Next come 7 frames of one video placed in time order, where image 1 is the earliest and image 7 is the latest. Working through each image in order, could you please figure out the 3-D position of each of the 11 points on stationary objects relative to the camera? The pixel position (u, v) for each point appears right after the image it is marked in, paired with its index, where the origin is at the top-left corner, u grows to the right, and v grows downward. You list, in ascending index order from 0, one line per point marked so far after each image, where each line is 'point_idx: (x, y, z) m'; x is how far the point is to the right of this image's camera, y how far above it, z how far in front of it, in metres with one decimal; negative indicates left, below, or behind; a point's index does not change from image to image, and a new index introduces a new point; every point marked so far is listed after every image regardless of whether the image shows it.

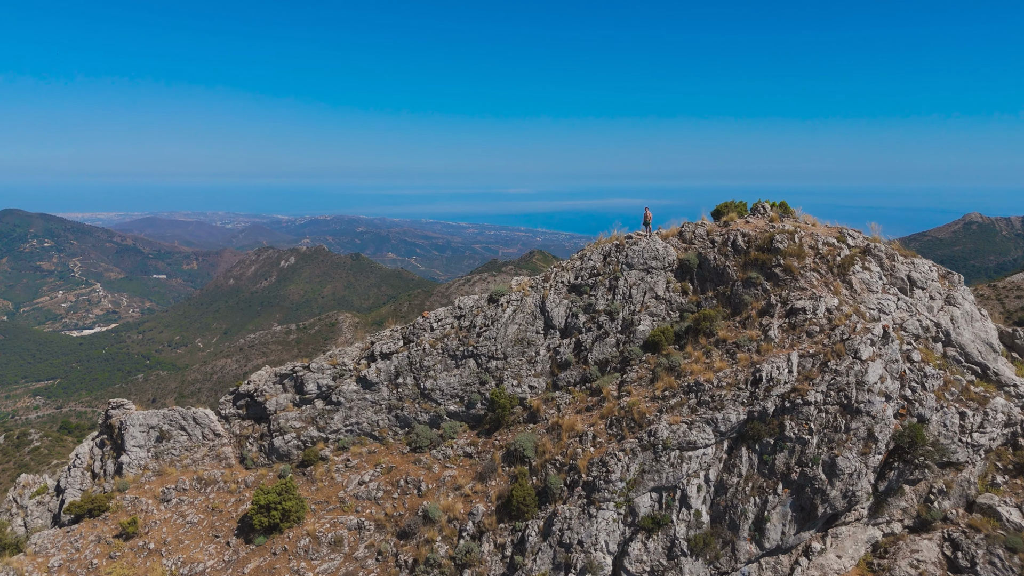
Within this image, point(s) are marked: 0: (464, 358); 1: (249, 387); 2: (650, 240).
0: (-2.0, -2.9, +18.0) m
1: (-11.6, -4.4, +19.5) m
2: (+5.5, +1.9, +17.5) m
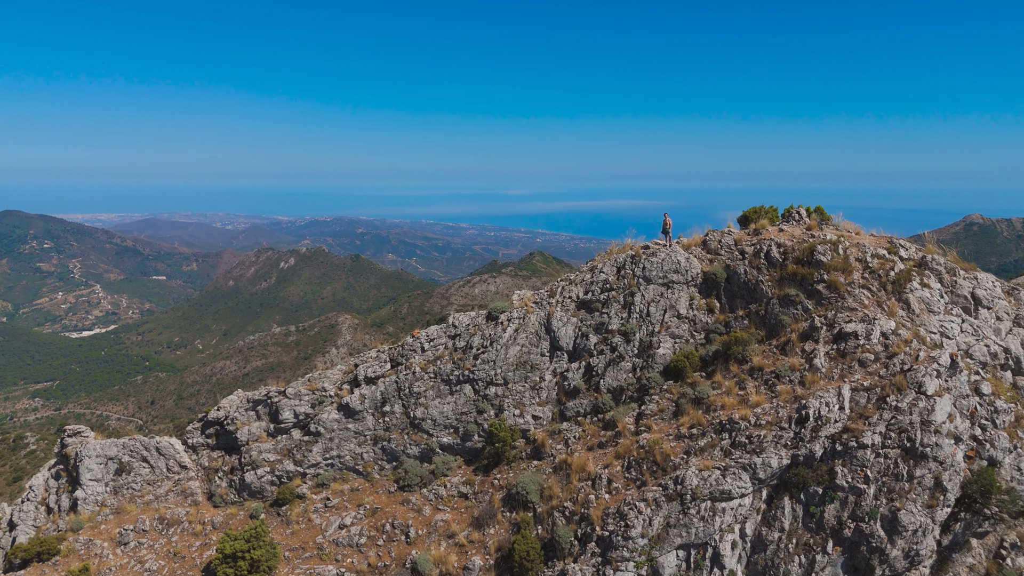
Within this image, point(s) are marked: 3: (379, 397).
0: (-1.9, -3.5, +15.9) m
1: (-11.5, -4.9, +17.4) m
2: (+5.5, +1.3, +15.4) m
3: (-4.9, -4.0, +16.3) m
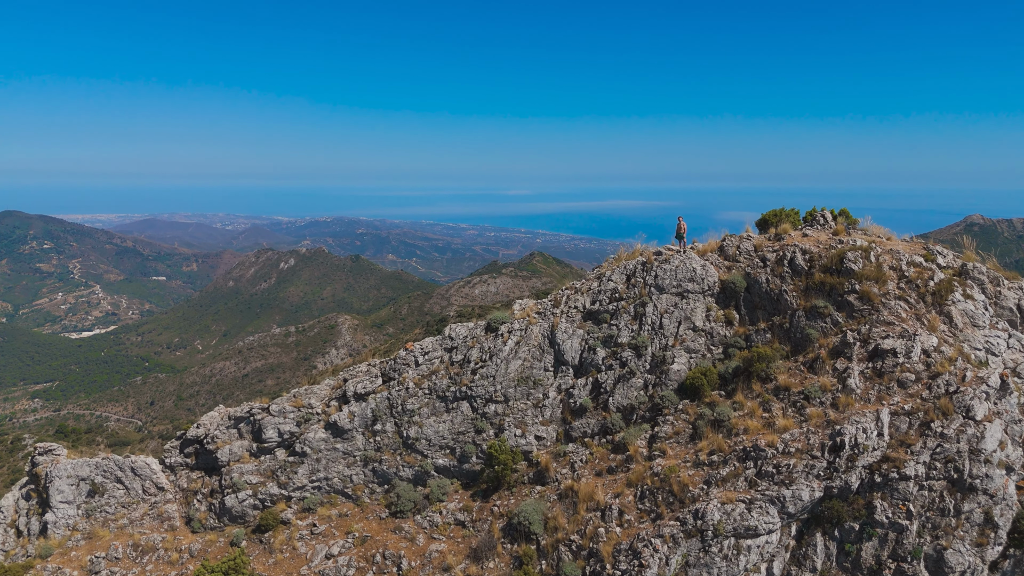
0: (-1.9, -3.8, +14.7) m
1: (-11.5, -5.3, +16.2) m
2: (+5.5, +1.0, +14.2) m
3: (-4.9, -4.3, +15.1) m
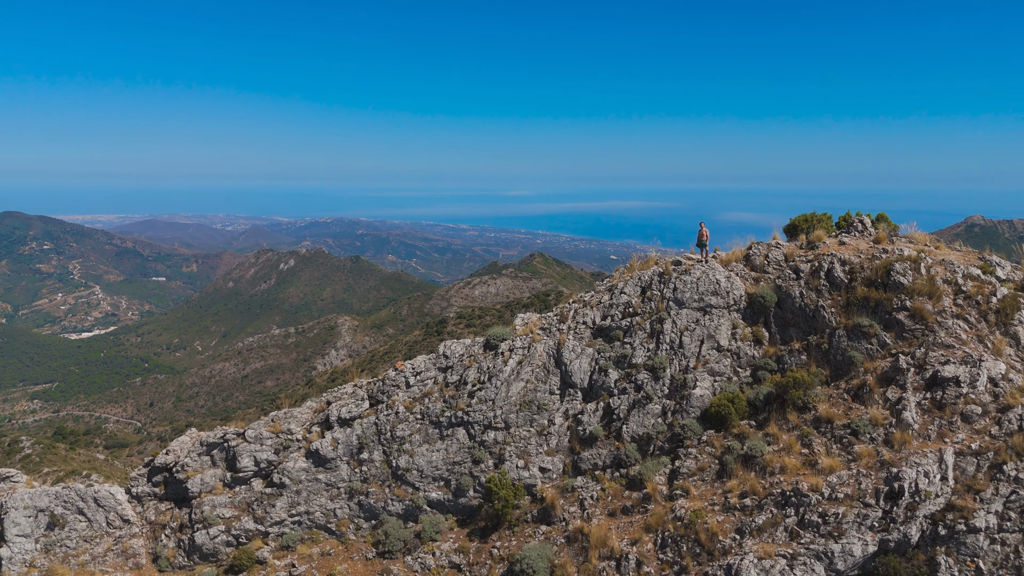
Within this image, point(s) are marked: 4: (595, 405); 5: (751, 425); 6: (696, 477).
0: (-1.8, -4.2, +13.2) m
1: (-11.4, -5.7, +14.7) m
2: (+5.6, +0.6, +12.7) m
3: (-4.8, -4.7, +13.6) m
4: (+2.4, -3.3, +12.6) m
5: (+6.0, -3.4, +11.2) m
6: (+4.5, -4.6, +10.9) m
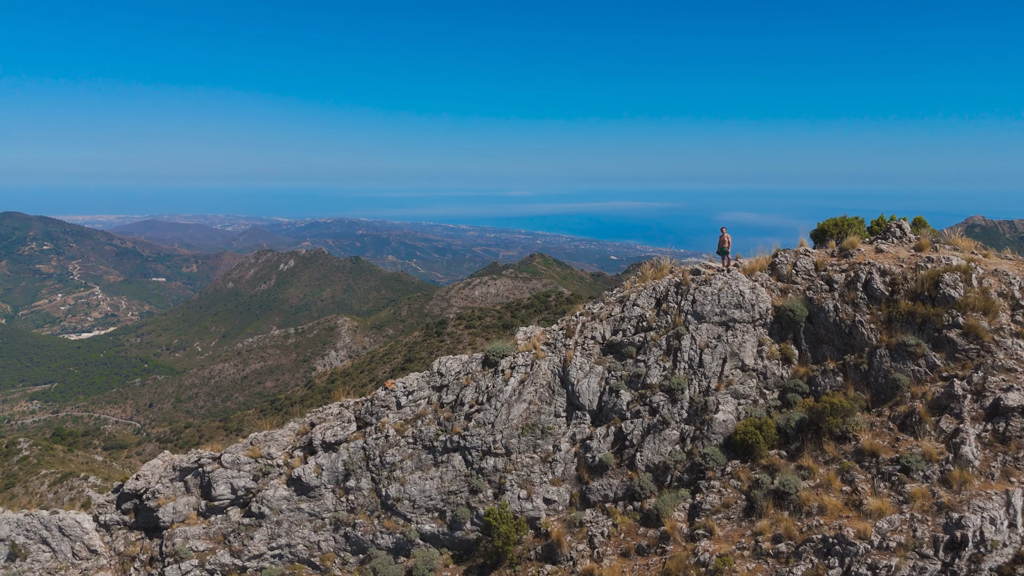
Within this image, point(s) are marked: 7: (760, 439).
0: (-1.8, -4.5, +12.0) m
1: (-11.4, -6.0, +13.5) m
2: (+5.6, +0.3, +11.5) m
3: (-4.8, -5.0, +12.4) m
4: (+2.4, -3.6, +11.4) m
5: (+6.0, -3.7, +10.0) m
6: (+4.6, -4.9, +9.7) m
7: (+5.6, -3.4, +10.1) m
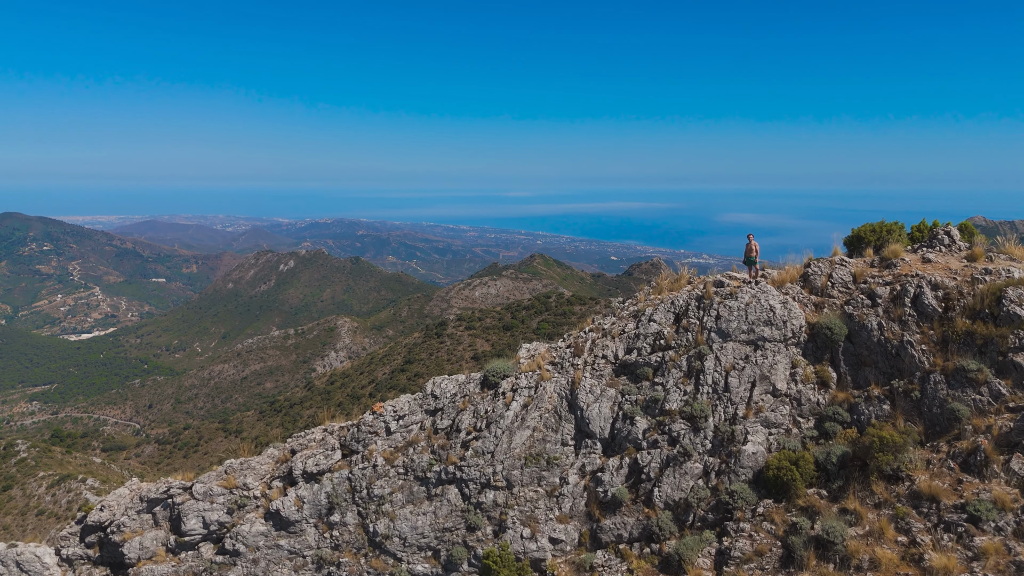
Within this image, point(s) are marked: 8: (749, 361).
0: (-1.7, -4.8, +10.8) m
1: (-11.4, -6.3, +12.3) m
2: (+5.7, -0.1, +10.3) m
3: (-4.7, -5.3, +11.2) m
4: (+2.4, -4.0, +10.2) m
5: (+6.1, -4.1, +8.7) m
6: (+4.6, -5.3, +8.5) m
7: (+5.6, -3.7, +8.8) m
8: (+5.3, -1.6, +9.9) m
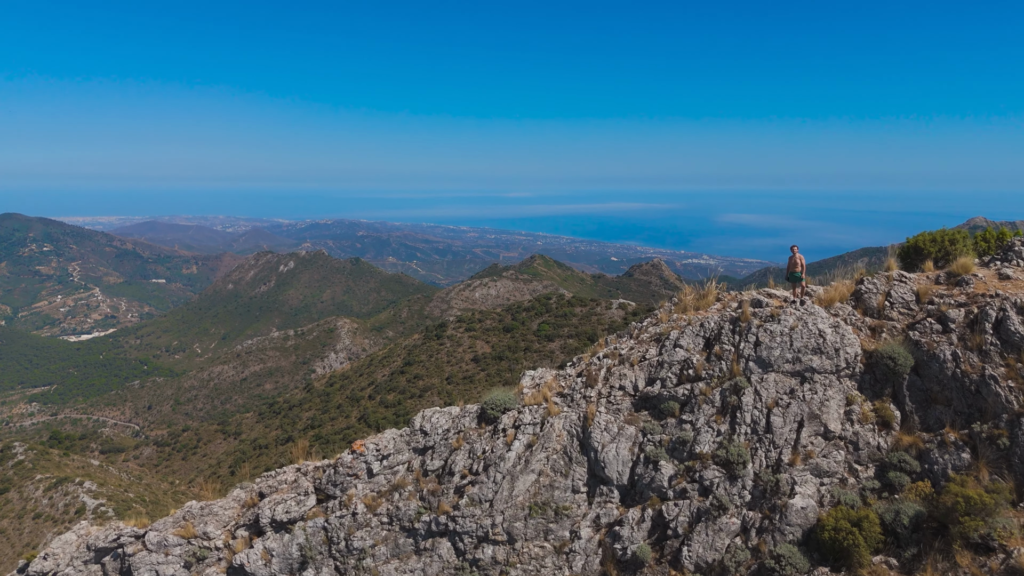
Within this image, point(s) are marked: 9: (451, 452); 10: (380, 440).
0: (-1.7, -5.2, +9.2) m
1: (-11.3, -6.7, +10.8) m
2: (+5.7, -0.5, +8.8) m
3: (-4.7, -5.7, +9.6) m
4: (+2.5, -4.4, +8.6) m
5: (+6.1, -4.5, +7.2) m
6: (+4.6, -5.7, +6.9) m
7: (+5.7, -4.1, +7.3) m
8: (+5.3, -2.0, +8.3) m
9: (-1.3, -3.6, +9.9) m
10: (-3.1, -3.5, +10.5) m
